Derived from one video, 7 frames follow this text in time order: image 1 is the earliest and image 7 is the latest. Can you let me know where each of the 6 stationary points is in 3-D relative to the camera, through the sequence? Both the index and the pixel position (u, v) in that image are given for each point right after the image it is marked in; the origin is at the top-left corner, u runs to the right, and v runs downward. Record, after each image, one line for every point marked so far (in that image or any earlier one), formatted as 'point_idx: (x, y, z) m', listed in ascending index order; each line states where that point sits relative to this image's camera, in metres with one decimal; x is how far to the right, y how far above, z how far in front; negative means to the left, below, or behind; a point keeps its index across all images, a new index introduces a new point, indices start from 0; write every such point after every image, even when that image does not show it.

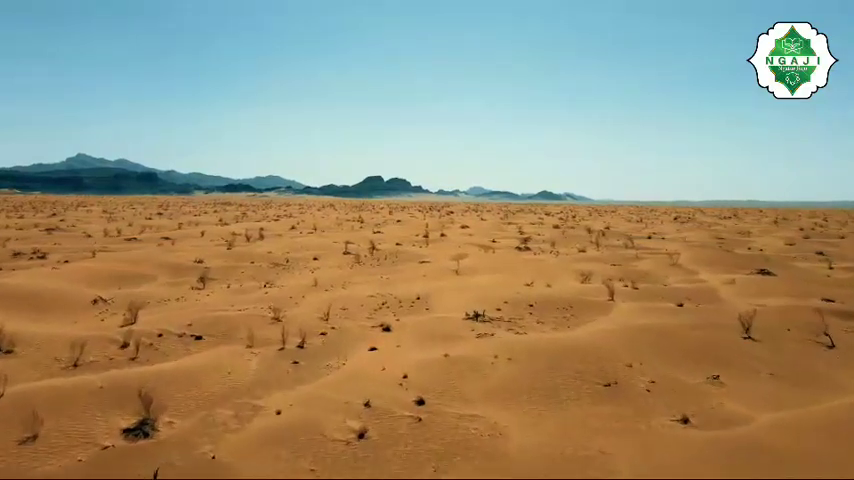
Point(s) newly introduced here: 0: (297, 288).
0: (-2.9, -1.1, +11.4) m
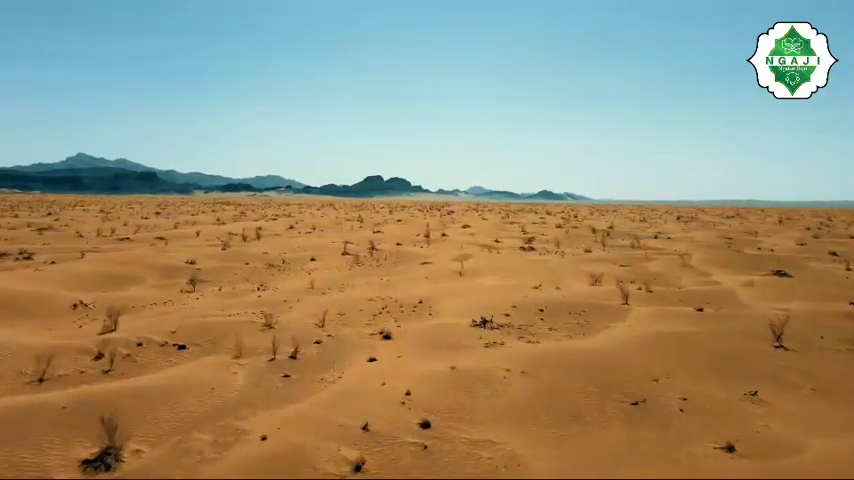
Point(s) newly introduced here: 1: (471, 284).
0: (-2.8, -1.1, +10.8) m
1: (+1.0, -1.0, +11.6) m
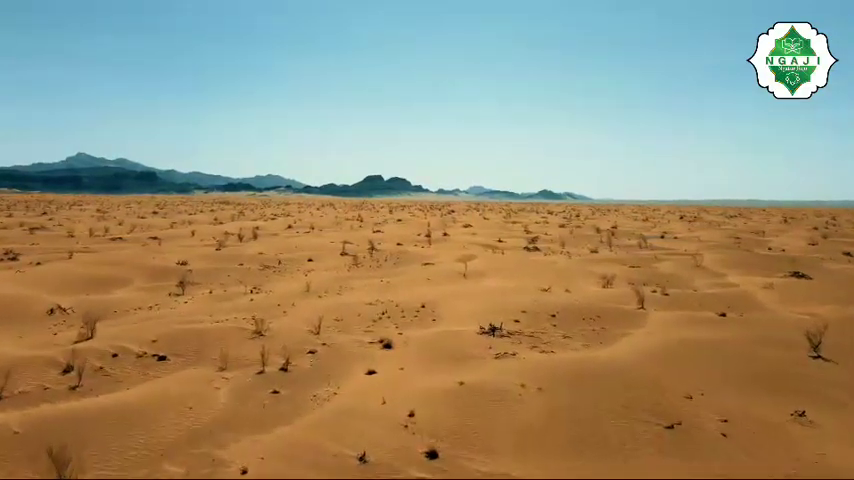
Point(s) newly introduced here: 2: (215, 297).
0: (-2.8, -1.1, +10.2) m
1: (+1.1, -1.0, +10.9) m
2: (-4.1, -1.1, +10.0) m
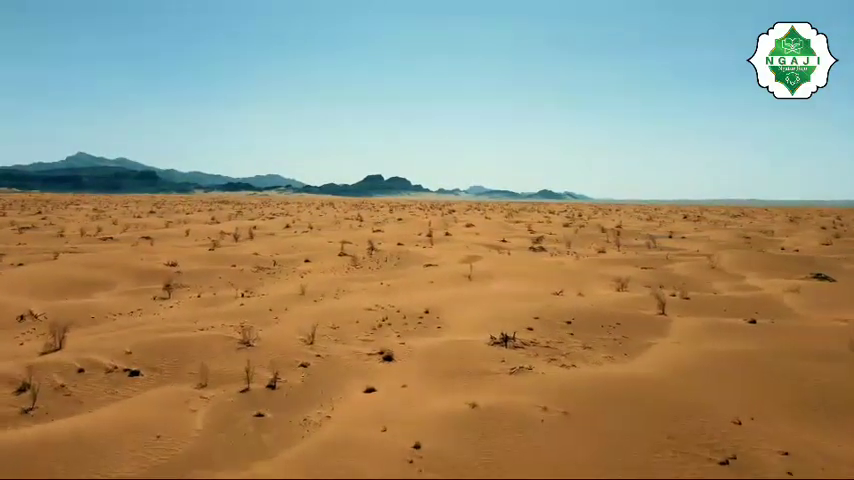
0: (-2.7, -1.1, +9.5) m
1: (+1.1, -1.0, +10.3) m
2: (-4.1, -1.1, +9.3) m
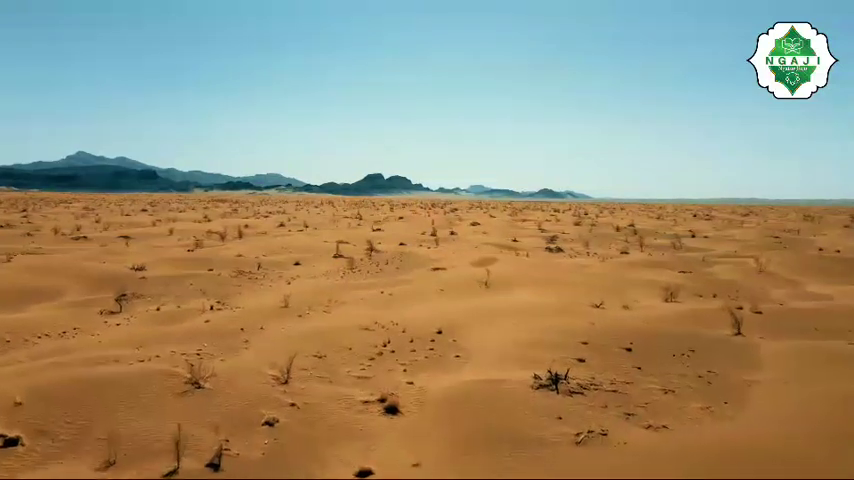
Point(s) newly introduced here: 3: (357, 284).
0: (-2.6, -1.1, +7.7) m
1: (+1.3, -1.0, +8.5) m
2: (-3.9, -1.1, +7.5) m
3: (-1.4, -0.9, +10.3) m
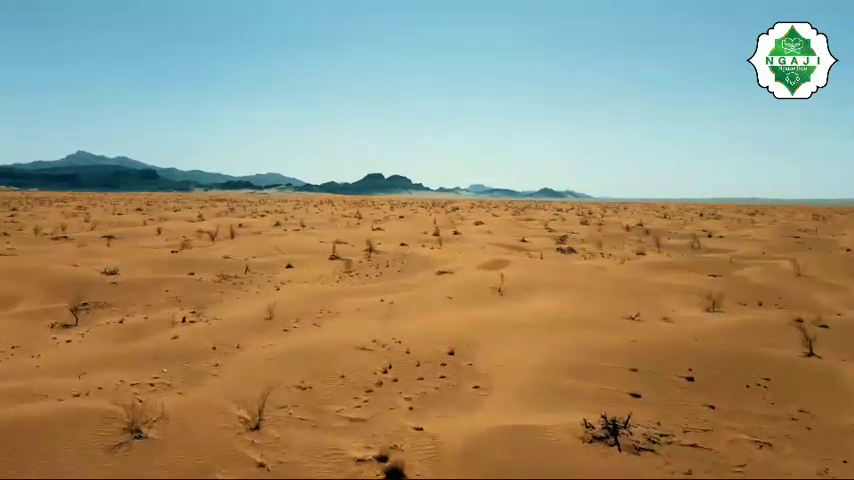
0: (-2.5, -1.1, +6.6) m
1: (+1.4, -1.0, +7.4) m
2: (-3.8, -1.1, +6.4) m
3: (-1.3, -0.9, +9.1) m
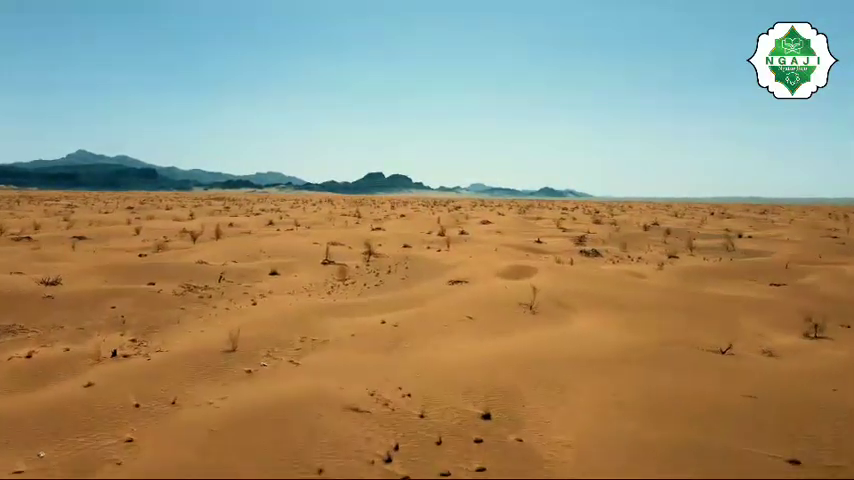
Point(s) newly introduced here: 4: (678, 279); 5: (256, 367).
0: (-2.3, -1.1, +4.8) m
1: (+1.6, -1.1, +5.6) m
2: (-3.6, -1.2, +4.6) m
3: (-1.1, -0.9, +7.3) m
4: (+5.0, -0.7, +10.5) m
5: (-1.6, -1.2, +4.7) m
